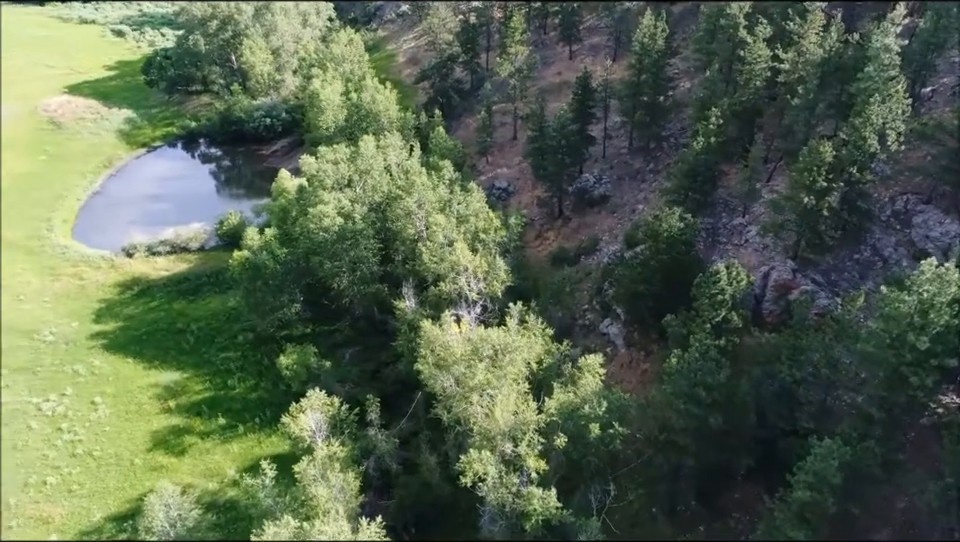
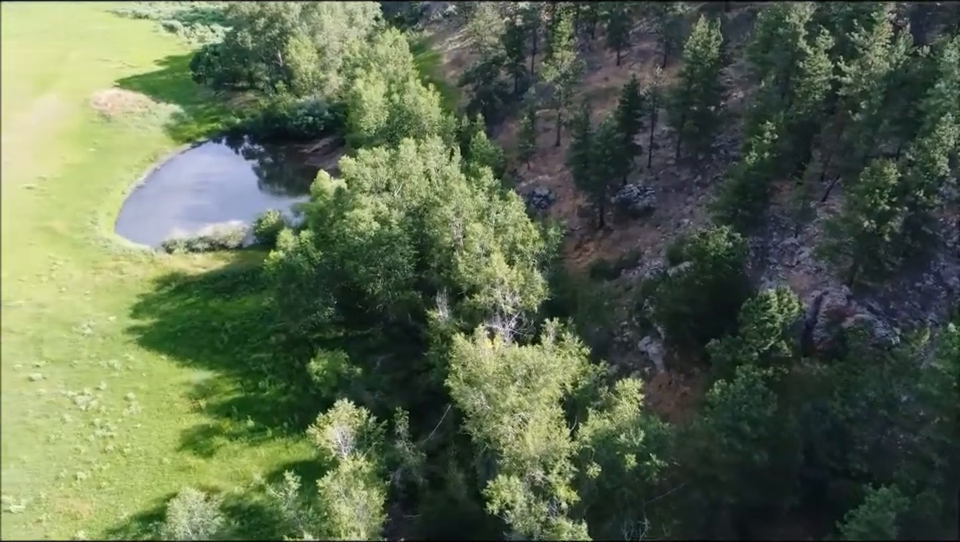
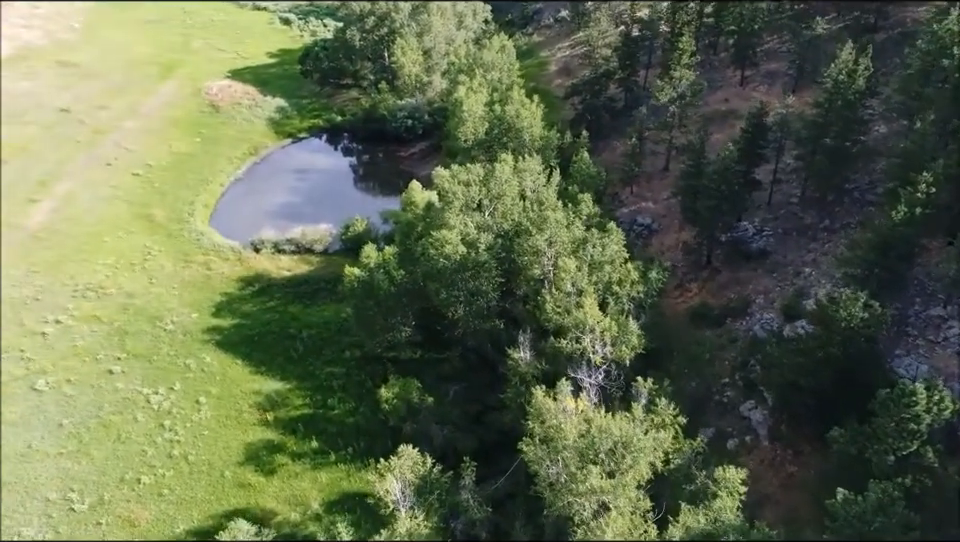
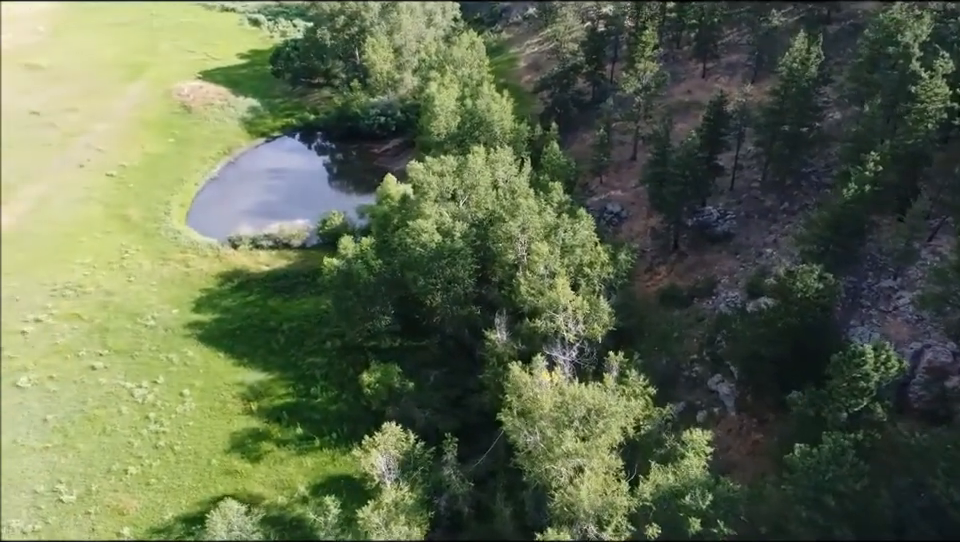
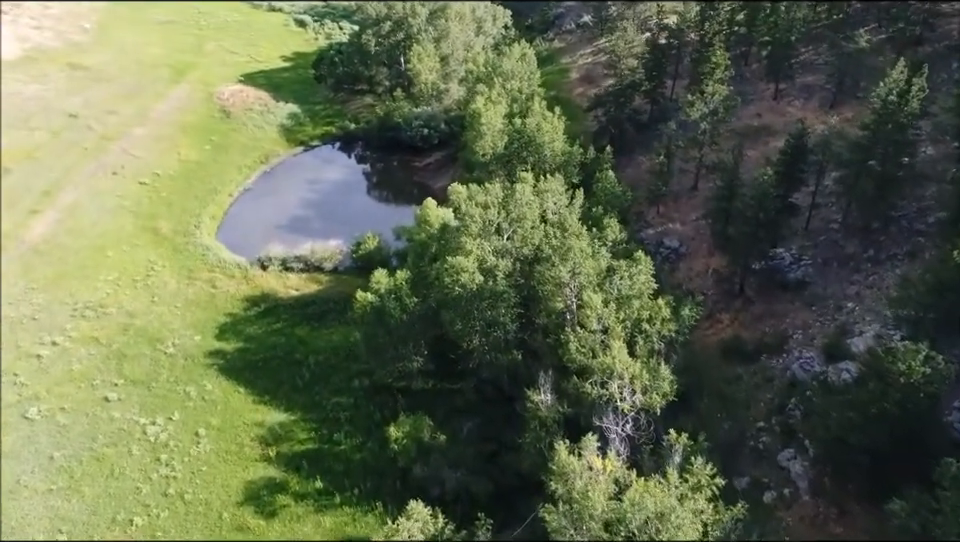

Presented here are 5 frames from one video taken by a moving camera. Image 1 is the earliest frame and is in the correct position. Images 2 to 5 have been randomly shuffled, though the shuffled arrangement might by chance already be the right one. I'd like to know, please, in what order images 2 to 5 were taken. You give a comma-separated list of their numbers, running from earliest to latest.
2, 4, 3, 5
